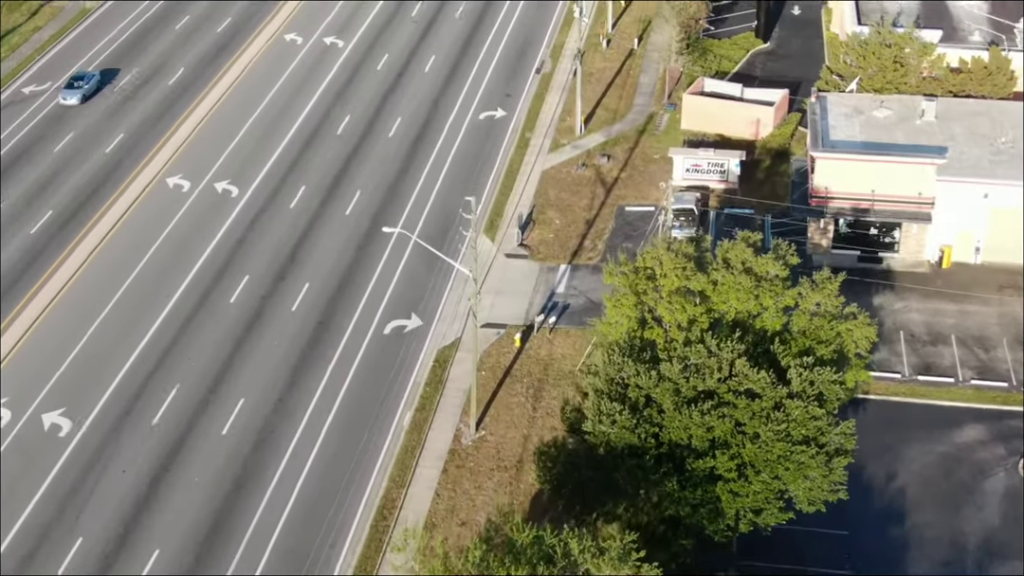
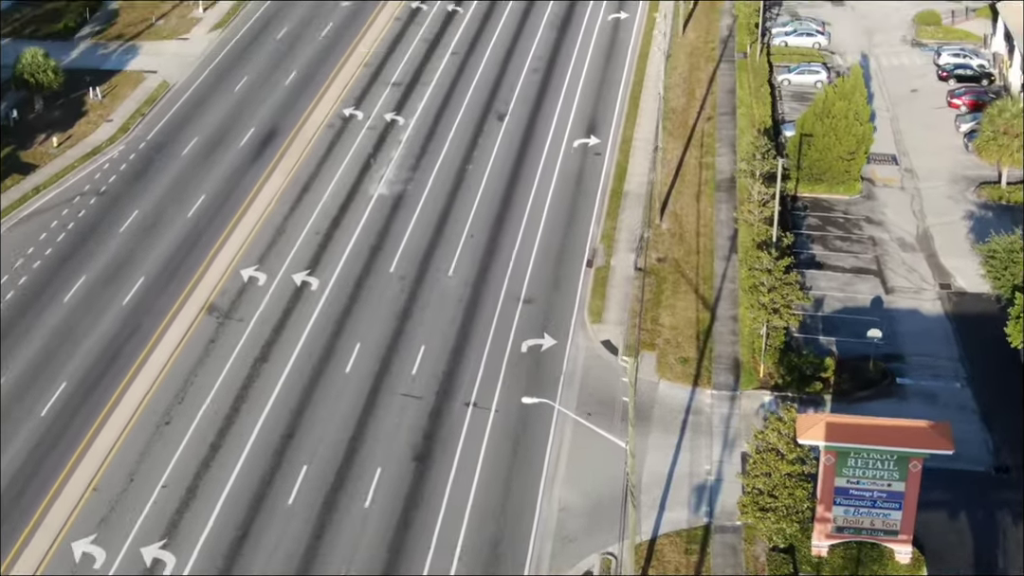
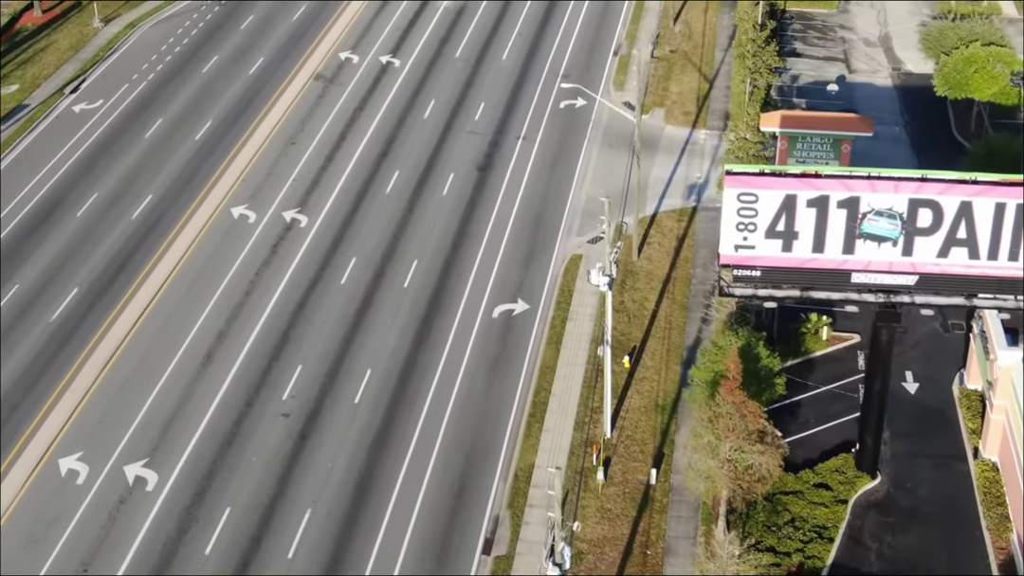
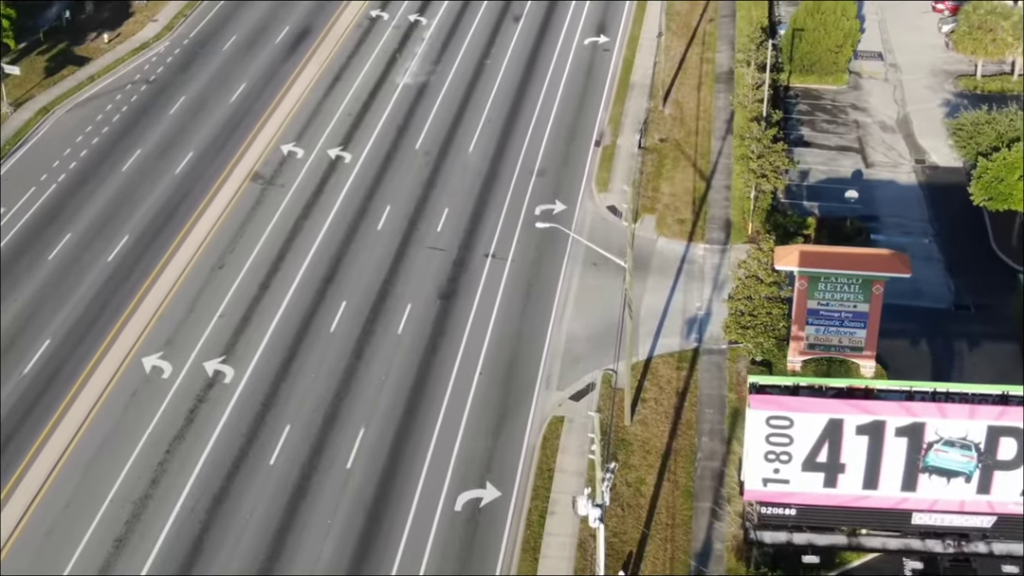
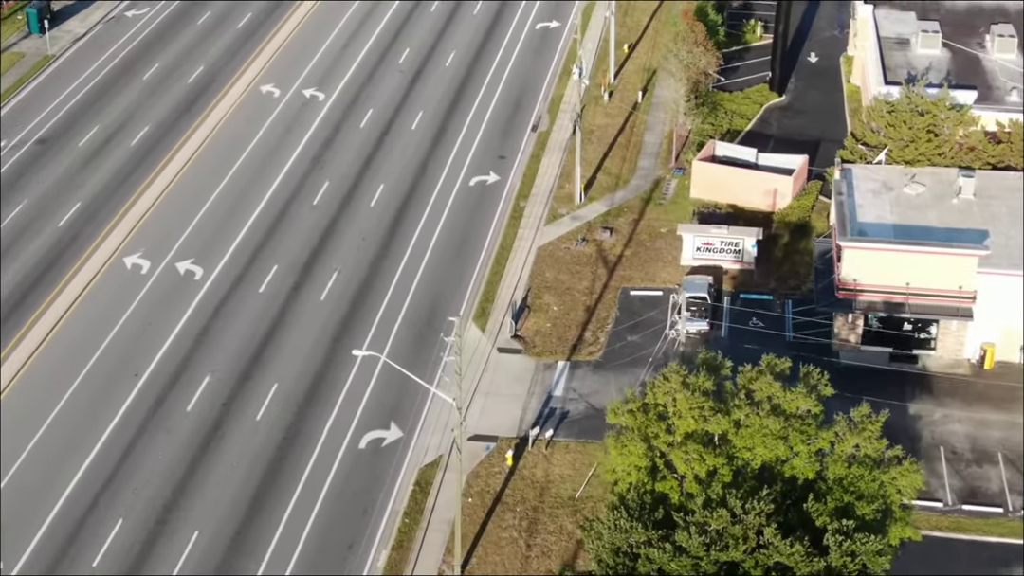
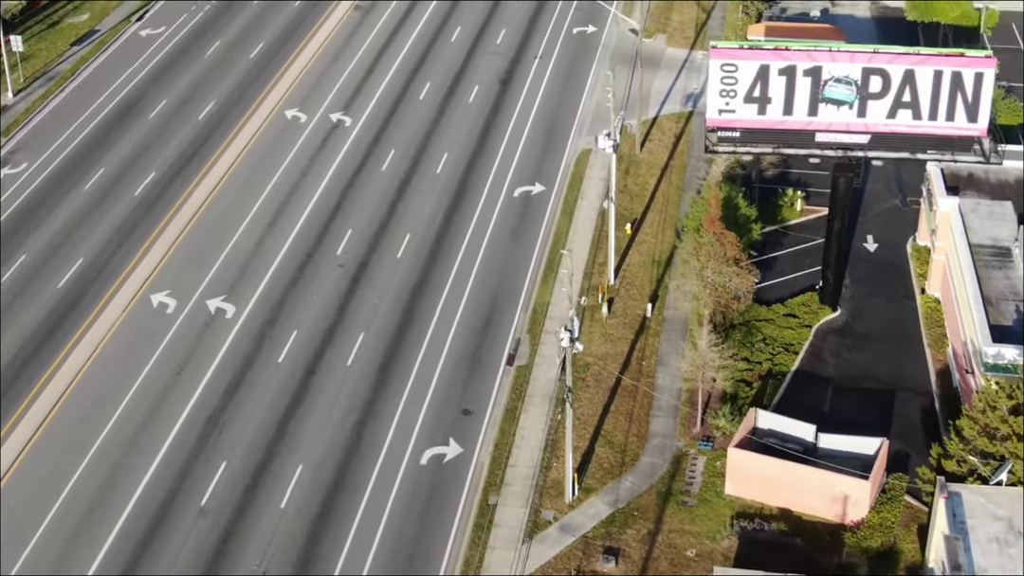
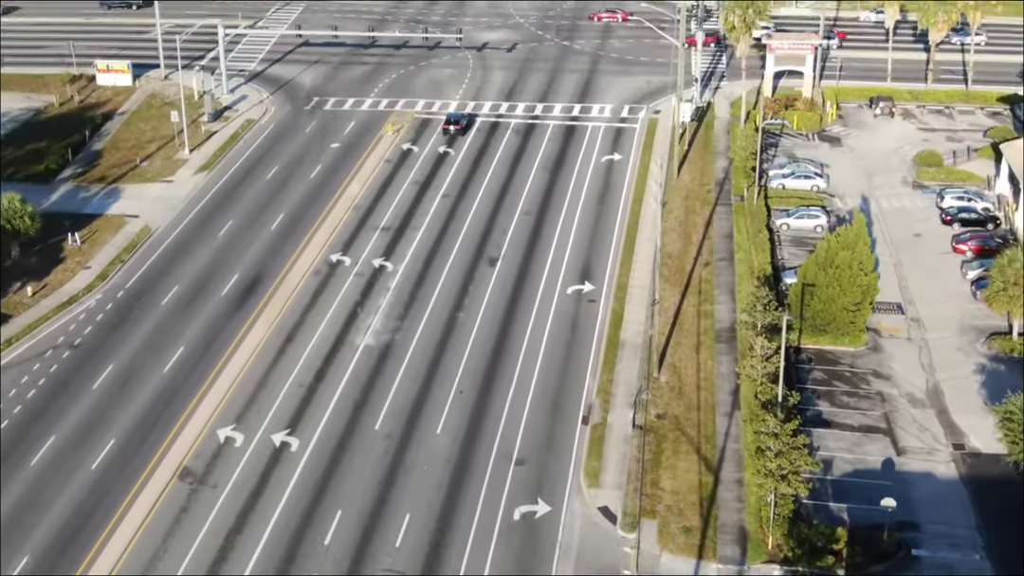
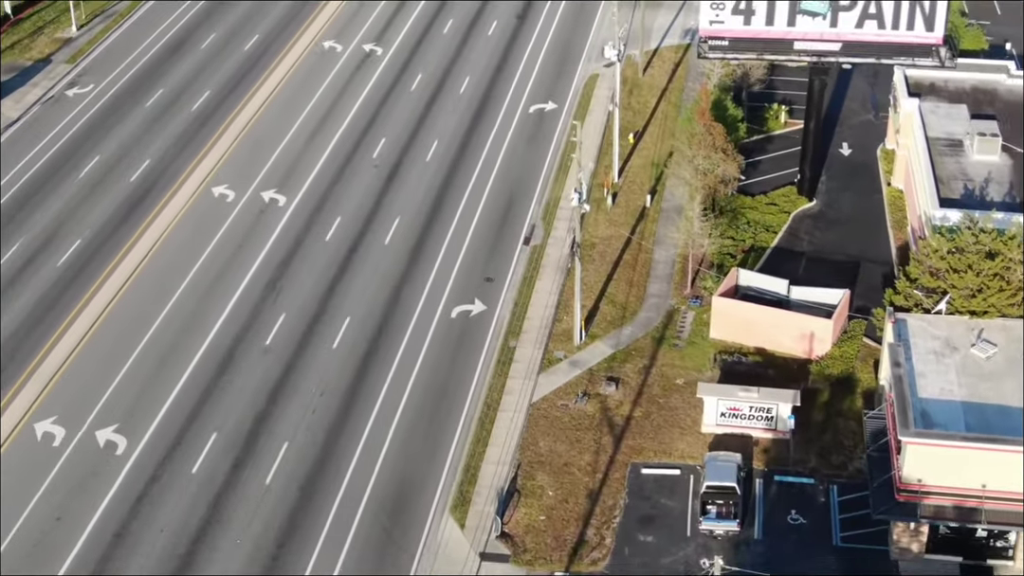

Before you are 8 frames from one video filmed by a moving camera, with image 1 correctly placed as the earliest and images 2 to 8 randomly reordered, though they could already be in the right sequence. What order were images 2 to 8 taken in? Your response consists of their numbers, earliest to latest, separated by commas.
5, 8, 6, 3, 4, 2, 7
